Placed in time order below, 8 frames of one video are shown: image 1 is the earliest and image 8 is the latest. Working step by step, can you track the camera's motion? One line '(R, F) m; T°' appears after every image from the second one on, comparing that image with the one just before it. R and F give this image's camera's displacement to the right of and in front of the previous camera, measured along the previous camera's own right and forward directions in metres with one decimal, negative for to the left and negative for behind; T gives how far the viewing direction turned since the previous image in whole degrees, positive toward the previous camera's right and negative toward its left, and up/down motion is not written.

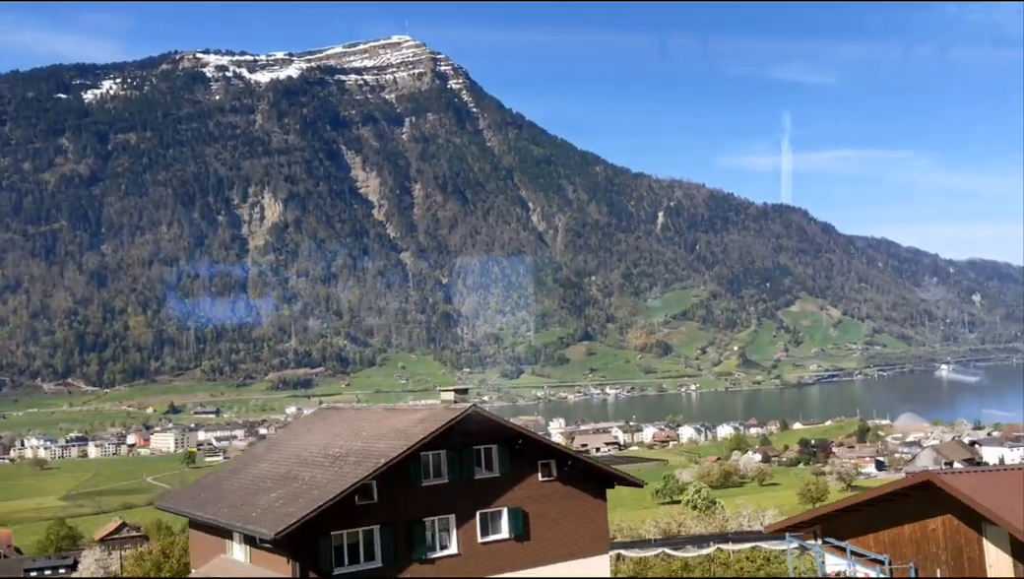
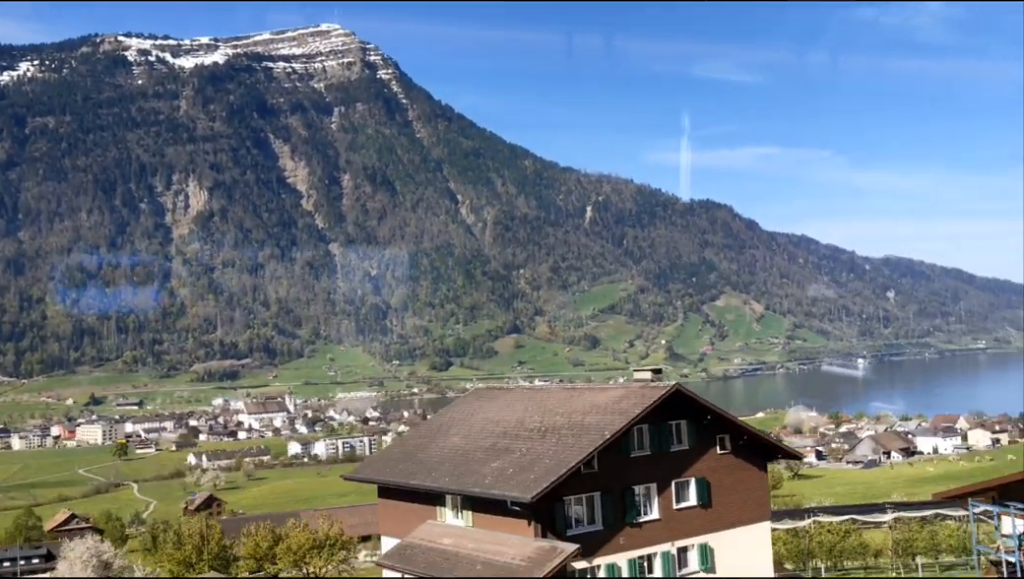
(-0.3, -0.1) m; +4°
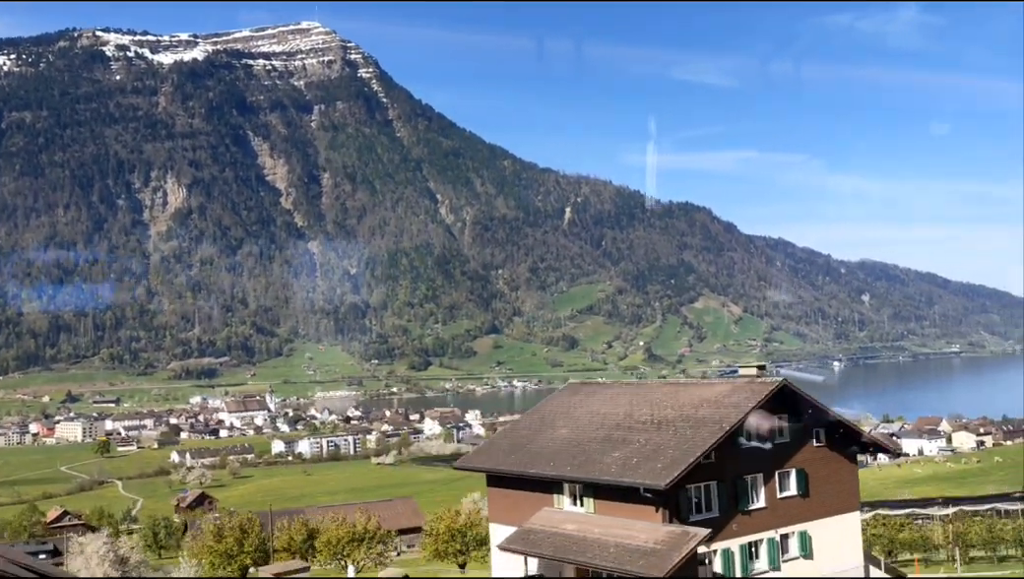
(-0.2, -0.1) m; +1°
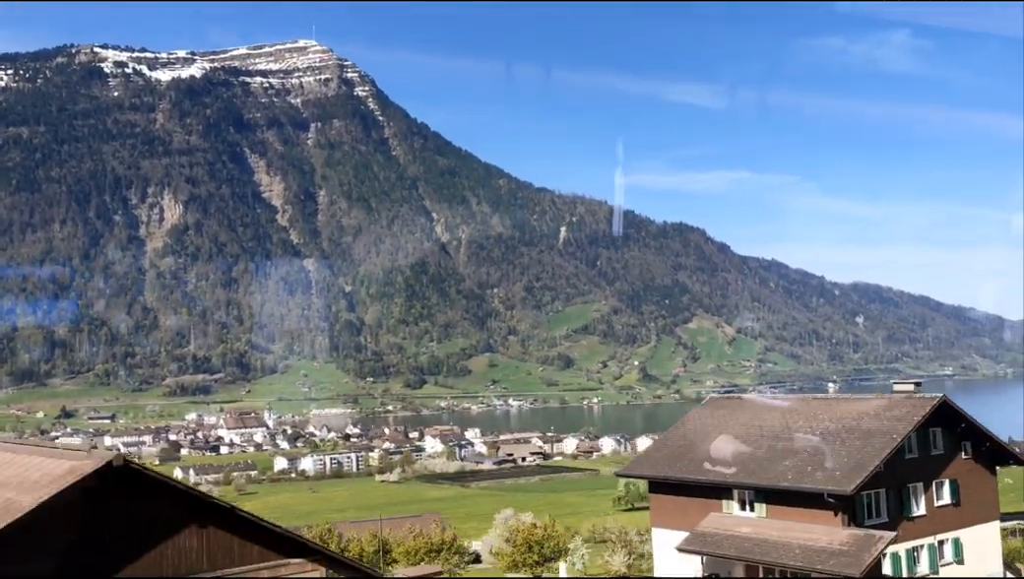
(-0.3, -0.1) m; 0°
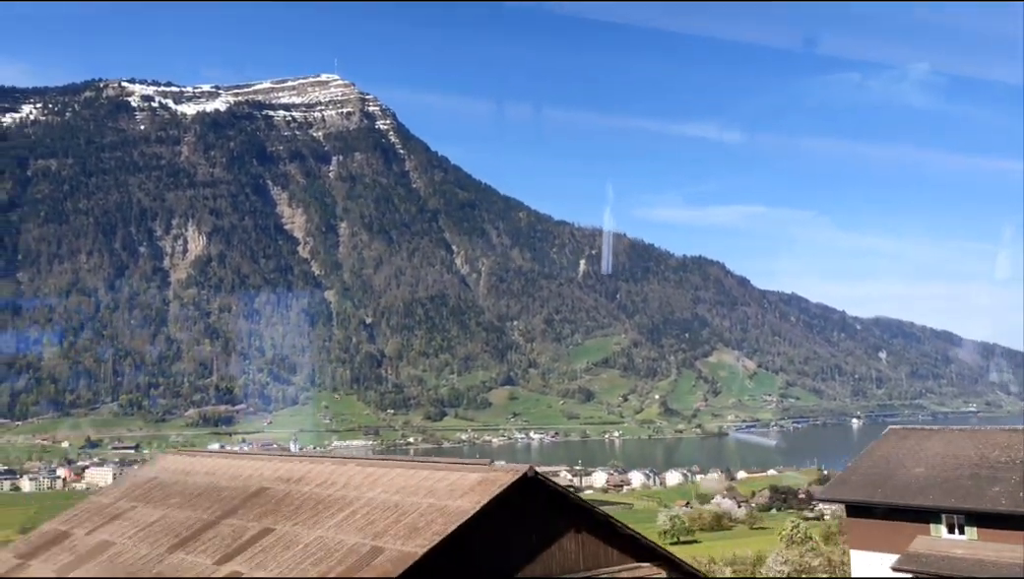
(-0.3, -0.1) m; -1°
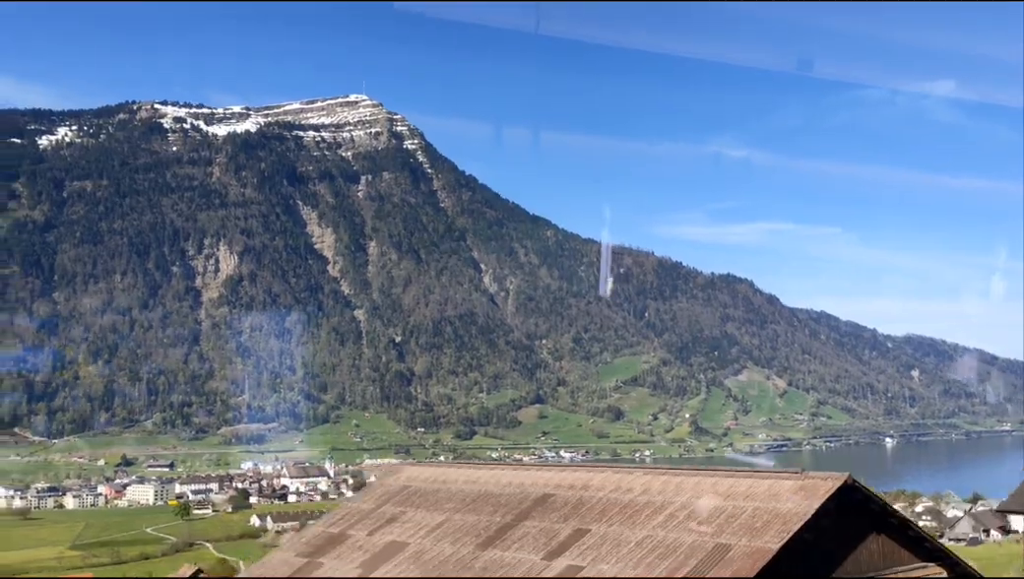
(-0.3, -0.1) m; -1°
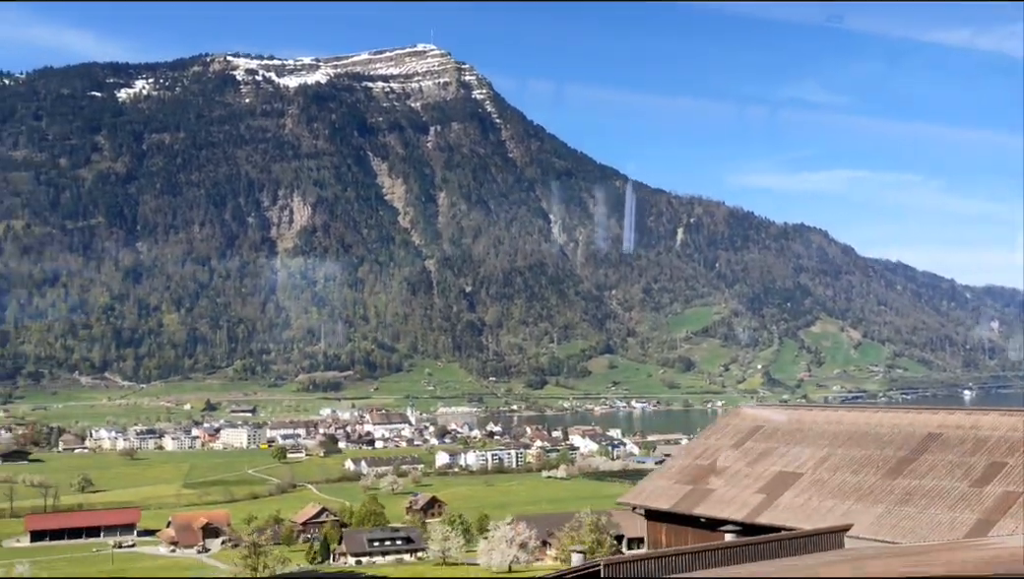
(-0.5, -0.1) m; -4°
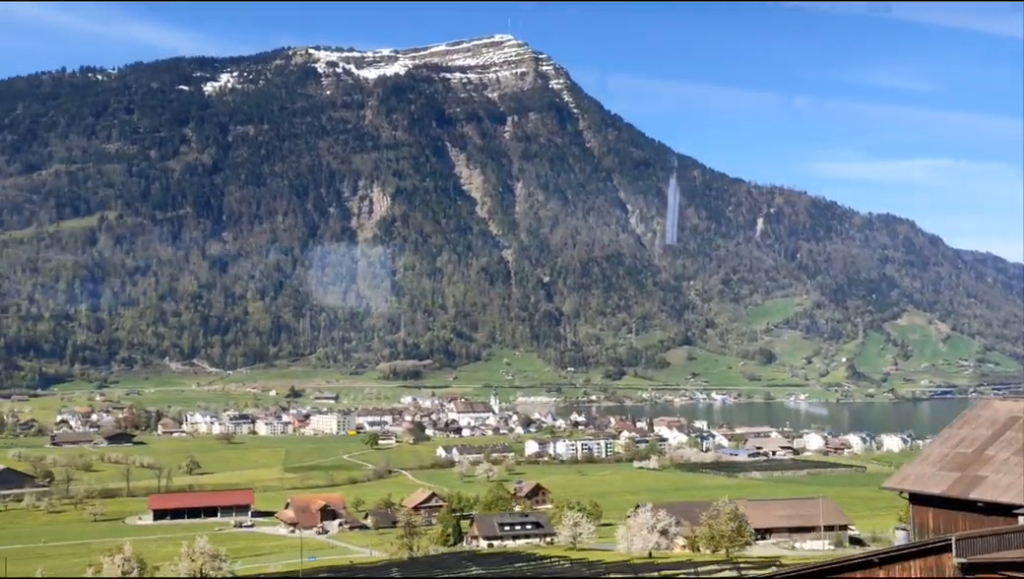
(-0.4, 0.0) m; -4°
